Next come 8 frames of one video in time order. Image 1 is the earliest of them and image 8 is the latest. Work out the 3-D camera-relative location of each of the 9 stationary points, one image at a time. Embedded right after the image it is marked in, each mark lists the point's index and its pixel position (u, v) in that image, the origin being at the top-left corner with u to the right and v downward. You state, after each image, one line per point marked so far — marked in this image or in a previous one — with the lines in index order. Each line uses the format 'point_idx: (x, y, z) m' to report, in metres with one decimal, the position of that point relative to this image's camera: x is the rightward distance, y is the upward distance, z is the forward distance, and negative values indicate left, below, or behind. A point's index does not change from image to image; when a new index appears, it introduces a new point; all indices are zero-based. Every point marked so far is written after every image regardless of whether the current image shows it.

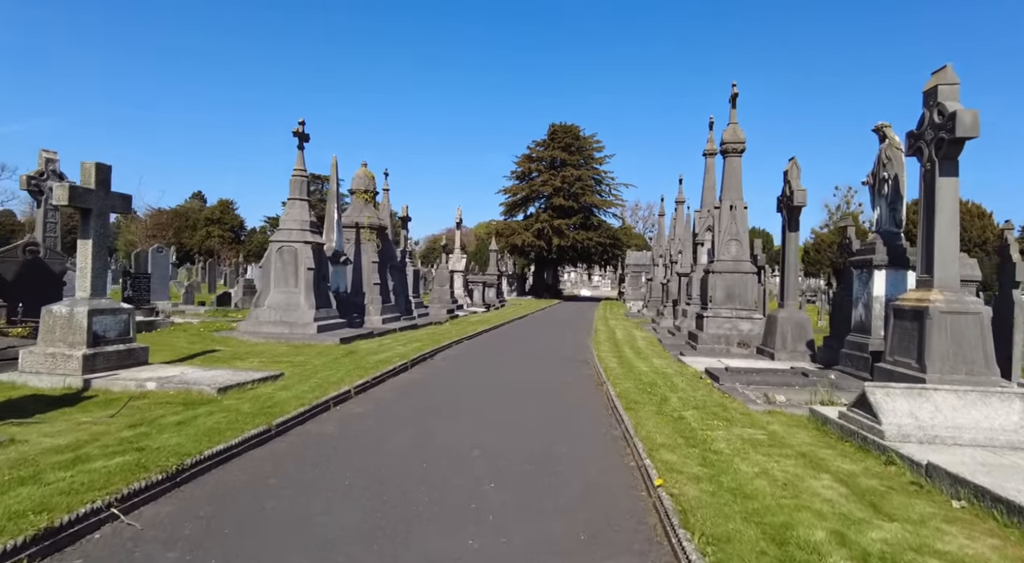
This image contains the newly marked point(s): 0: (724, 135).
0: (+5.7, +3.9, +16.8) m
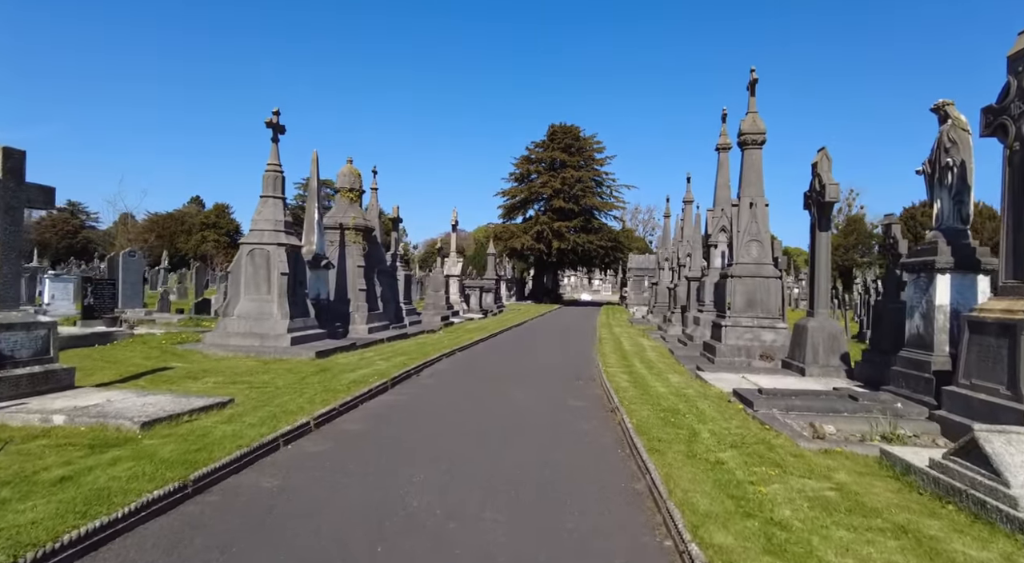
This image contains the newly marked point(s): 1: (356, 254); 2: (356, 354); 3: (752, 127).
0: (+5.6, +3.8, +15.3) m
1: (-4.7, +0.9, +18.9) m
2: (-3.5, -1.6, +14.0) m
3: (+5.8, +3.7, +15.2) m
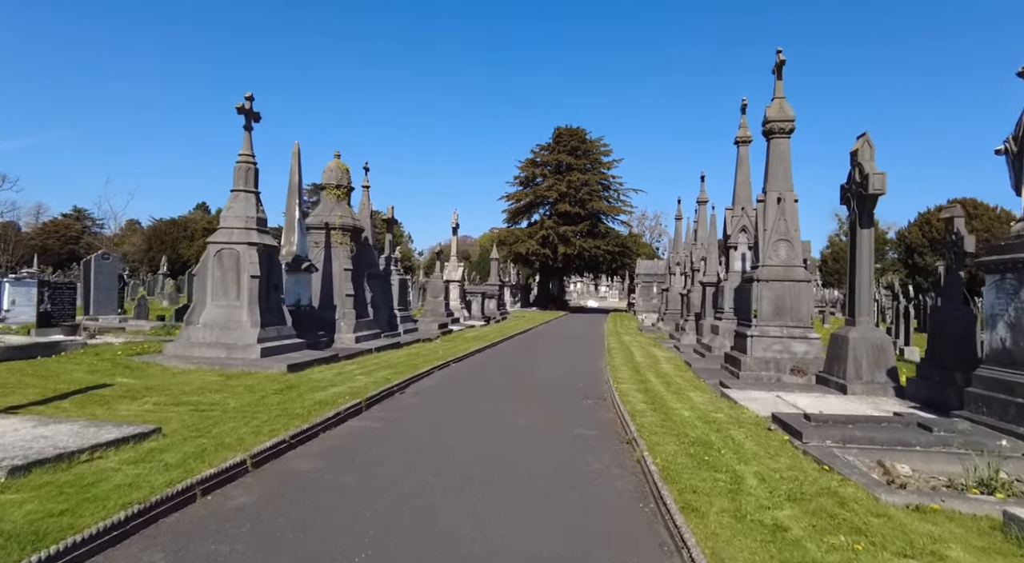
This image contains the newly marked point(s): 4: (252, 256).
0: (+5.6, +3.7, +13.7) m
1: (-4.7, +0.7, +17.3) m
2: (-3.6, -1.7, +12.5) m
3: (+5.8, +3.6, +13.6) m
4: (-5.2, +0.5, +12.7) m
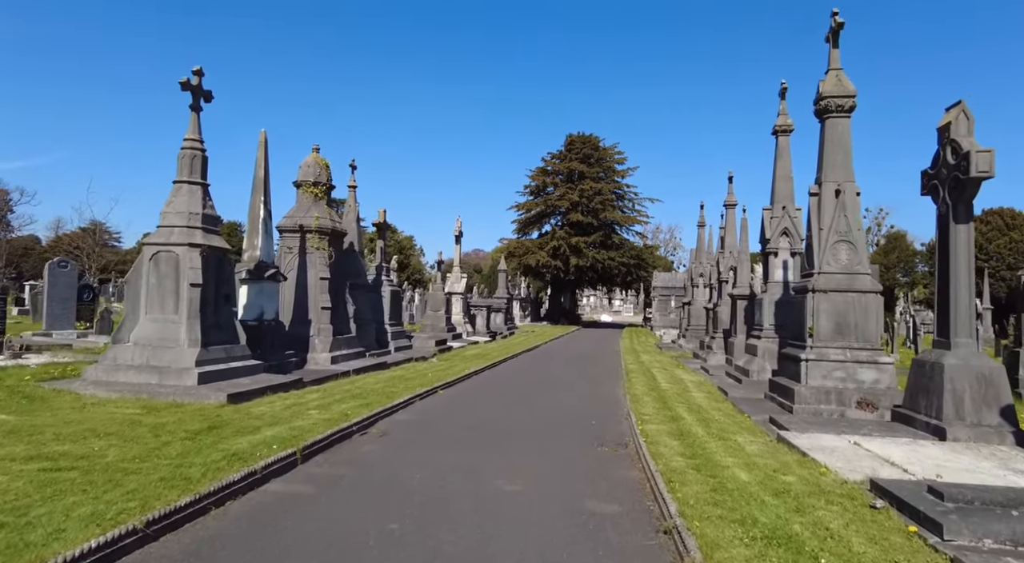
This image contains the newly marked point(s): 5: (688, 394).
0: (+5.6, +3.5, +11.3) m
1: (-4.6, +0.5, +15.1) m
2: (-3.6, -1.9, +10.1) m
3: (+5.7, +3.4, +11.2) m
4: (-5.3, +0.4, +10.5) m
5: (+3.5, -2.2, +12.4) m
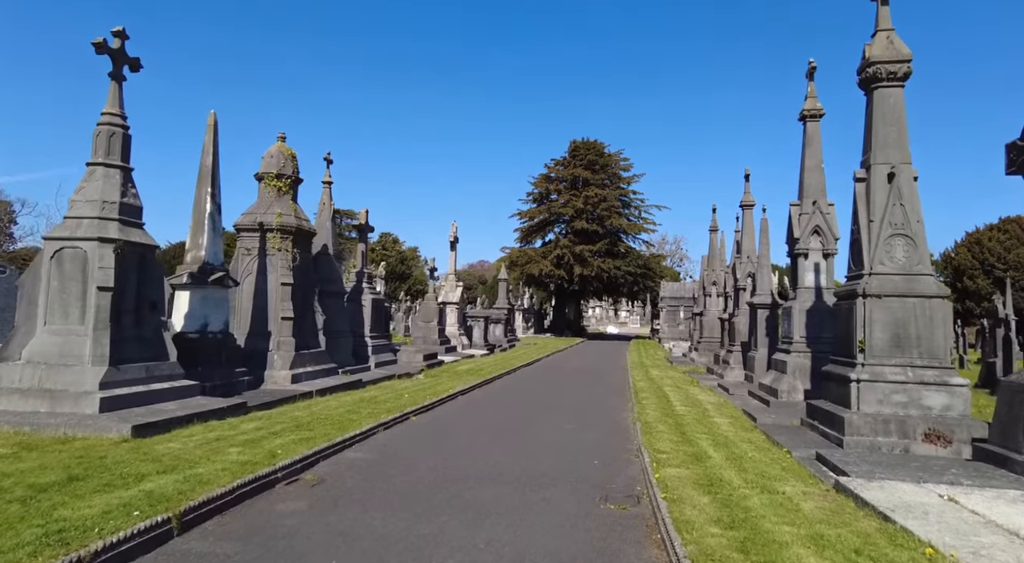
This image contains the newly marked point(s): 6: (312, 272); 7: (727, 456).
0: (+5.3, +3.4, +9.3) m
1: (-4.8, +0.3, +13.2) m
2: (-3.8, -1.9, +8.2) m
3: (+5.5, +3.4, +9.3) m
4: (-5.5, +0.3, +8.6) m
5: (+3.3, -2.3, +10.4) m
6: (-4.6, +0.2, +14.4) m
7: (+2.6, -2.1, +7.6) m
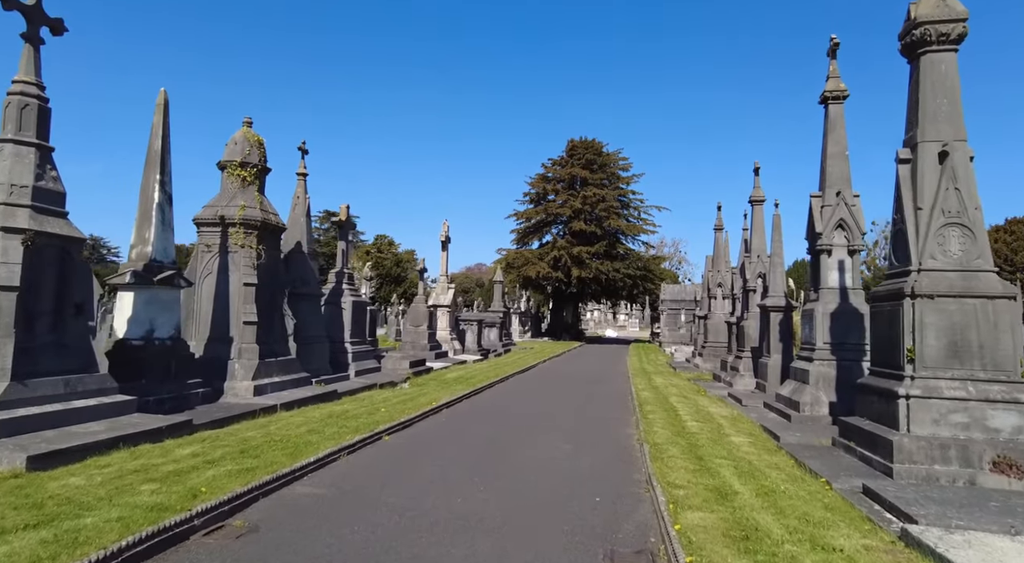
0: (+5.2, +3.5, +8.0) m
1: (-5.0, +0.3, +11.8) m
2: (-4.0, -1.9, +6.8) m
3: (+5.3, +3.4, +7.9) m
4: (-5.7, +0.3, +7.2) m
5: (+3.1, -2.3, +9.0) m
6: (-4.7, +0.2, +13.0) m
7: (+2.4, -2.1, +6.3) m
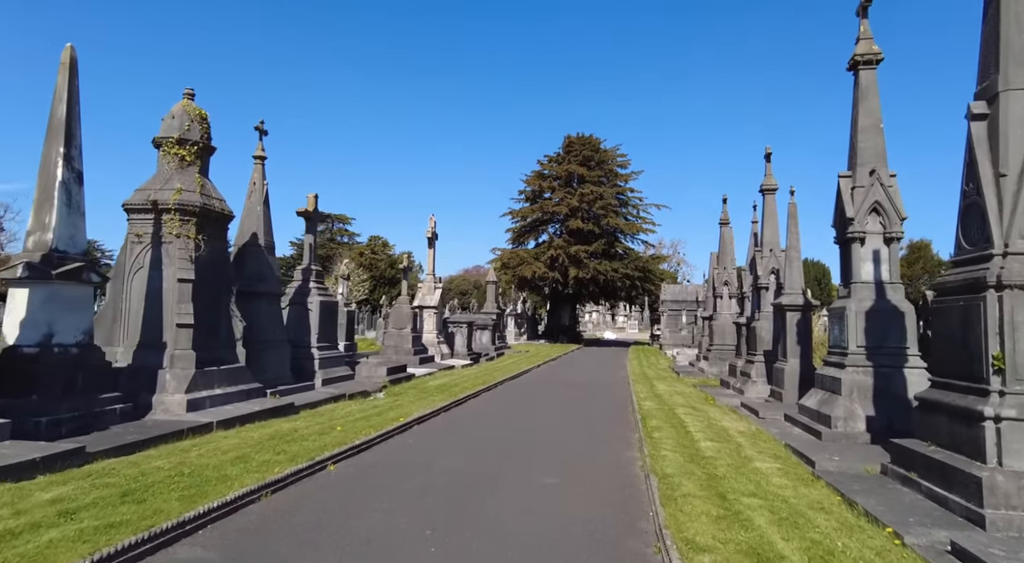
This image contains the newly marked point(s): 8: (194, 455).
0: (+4.8, +3.6, +6.3) m
1: (-5.3, +0.4, +10.1) m
2: (-4.3, -1.8, +5.1) m
3: (+5.0, +3.5, +6.3) m
4: (-6.0, +0.4, +5.5) m
5: (+2.8, -2.2, +7.3) m
6: (-5.1, +0.3, +11.3) m
7: (+2.1, -2.0, +4.6) m
8: (-3.6, -2.0, +7.3) m
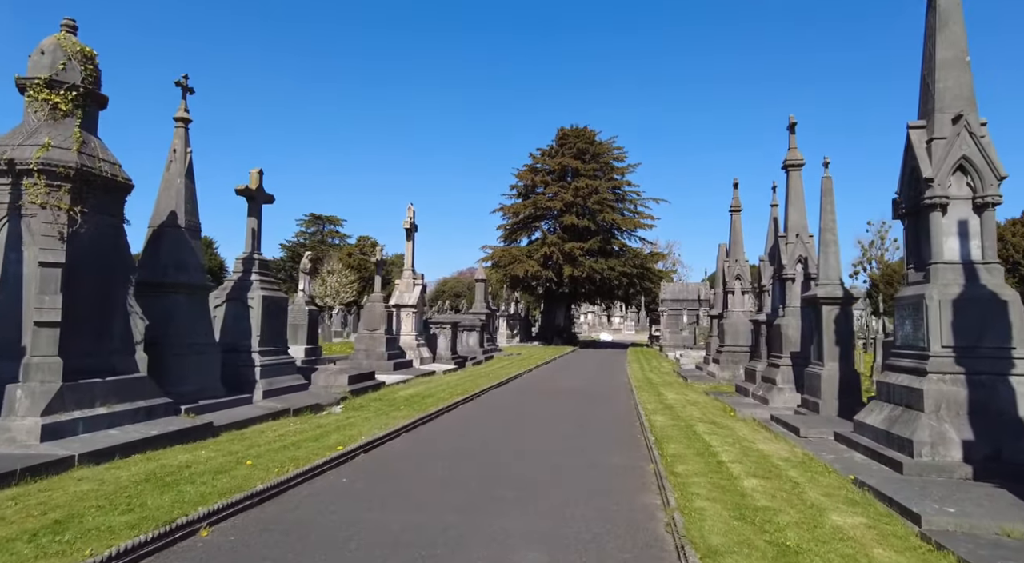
0: (+4.5, +3.8, +3.9) m
1: (-5.7, +0.6, +7.6) m
2: (-4.6, -1.6, +2.6) m
3: (+4.7, +3.8, +3.9) m
4: (-6.3, +0.6, +3.0) m
5: (+2.5, -1.9, +4.9) m
6: (-5.4, +0.4, +8.8) m
7: (+1.9, -1.7, +2.1) m
8: (-3.9, -1.8, +4.8) m
